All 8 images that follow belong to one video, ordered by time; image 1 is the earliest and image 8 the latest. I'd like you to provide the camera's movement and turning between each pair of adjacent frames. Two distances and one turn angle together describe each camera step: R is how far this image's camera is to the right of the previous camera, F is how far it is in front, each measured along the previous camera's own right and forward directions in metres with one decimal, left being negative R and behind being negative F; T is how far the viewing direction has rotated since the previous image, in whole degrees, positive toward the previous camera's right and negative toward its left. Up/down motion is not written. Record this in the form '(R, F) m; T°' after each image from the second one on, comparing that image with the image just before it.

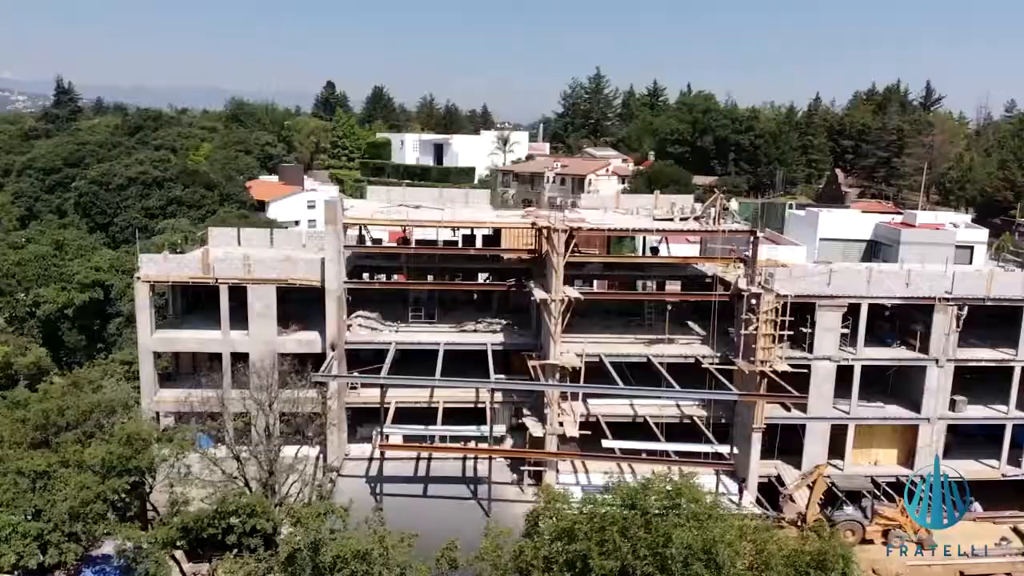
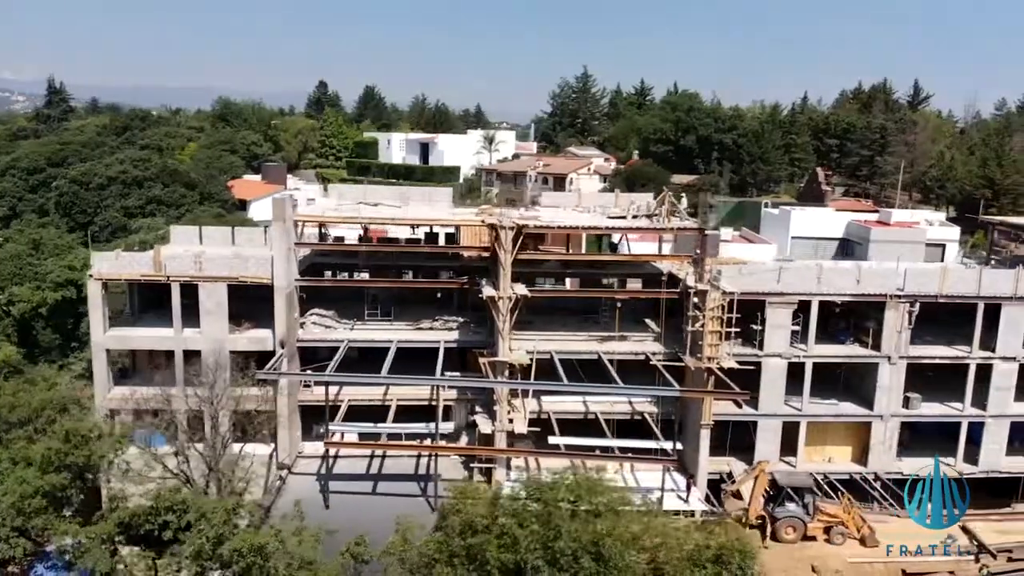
(+2.0, 0.0) m; 0°
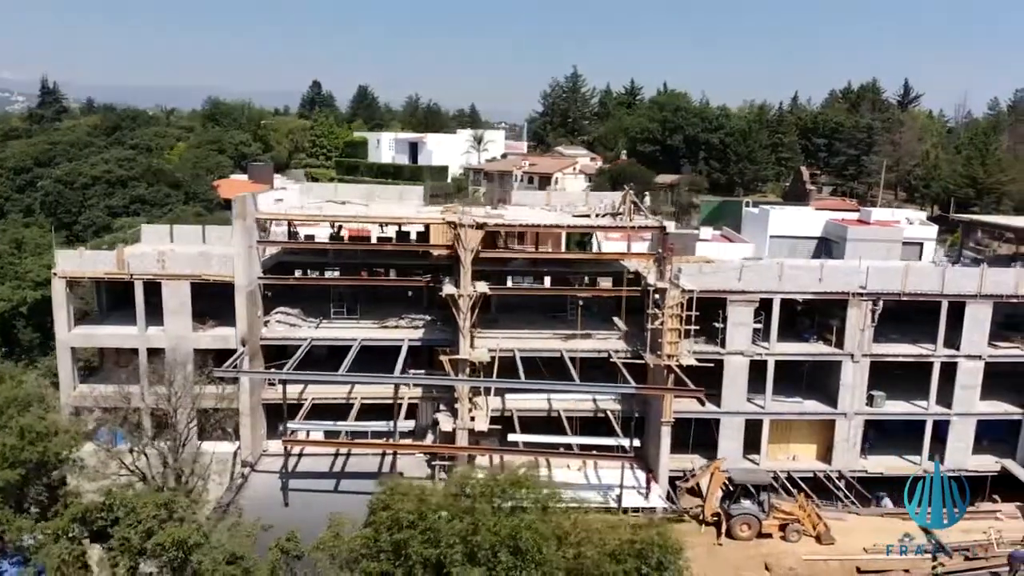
(+1.5, 0.0) m; 0°
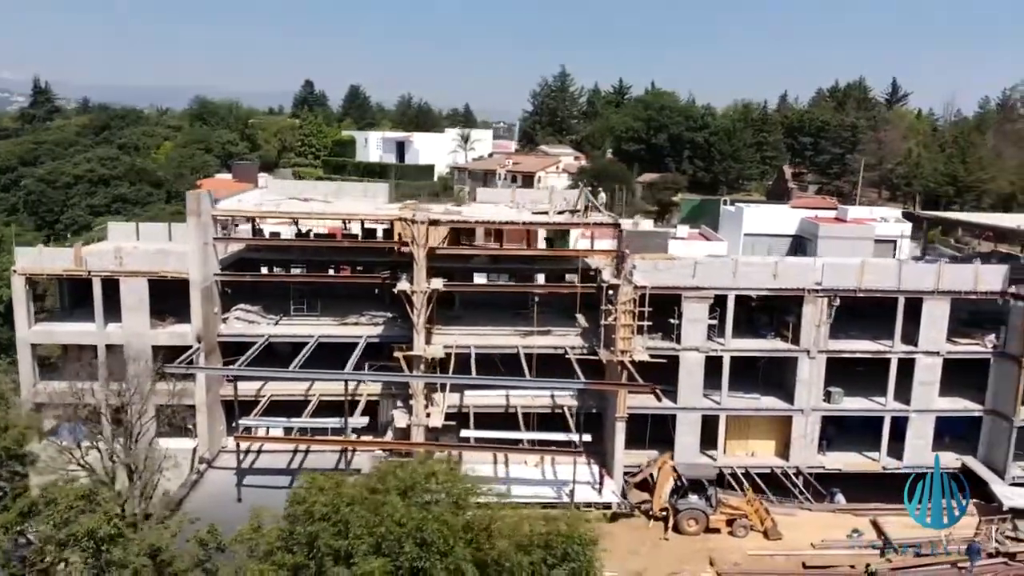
(+1.8, -0.1) m; 0°
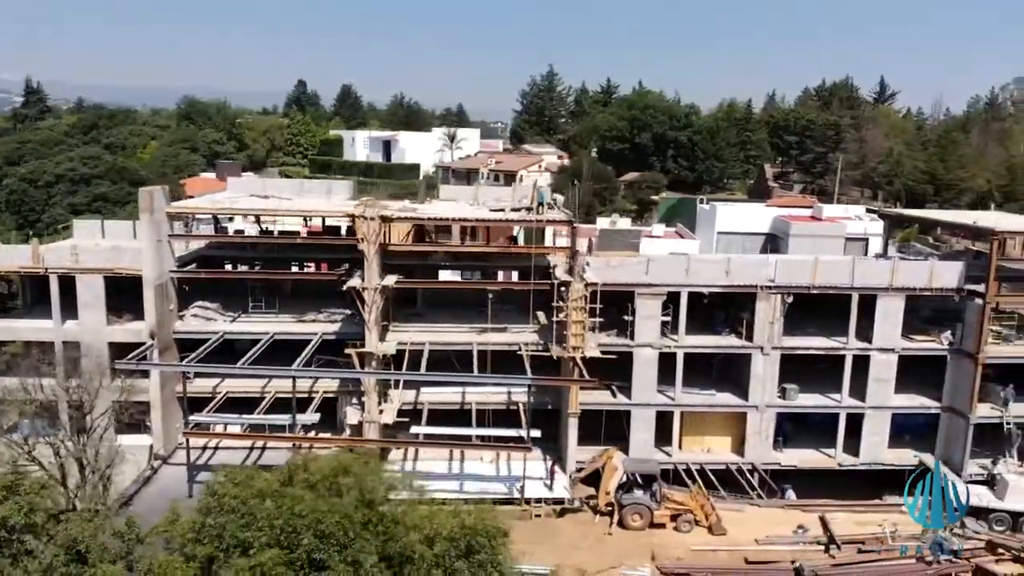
(+1.9, -0.1) m; 0°
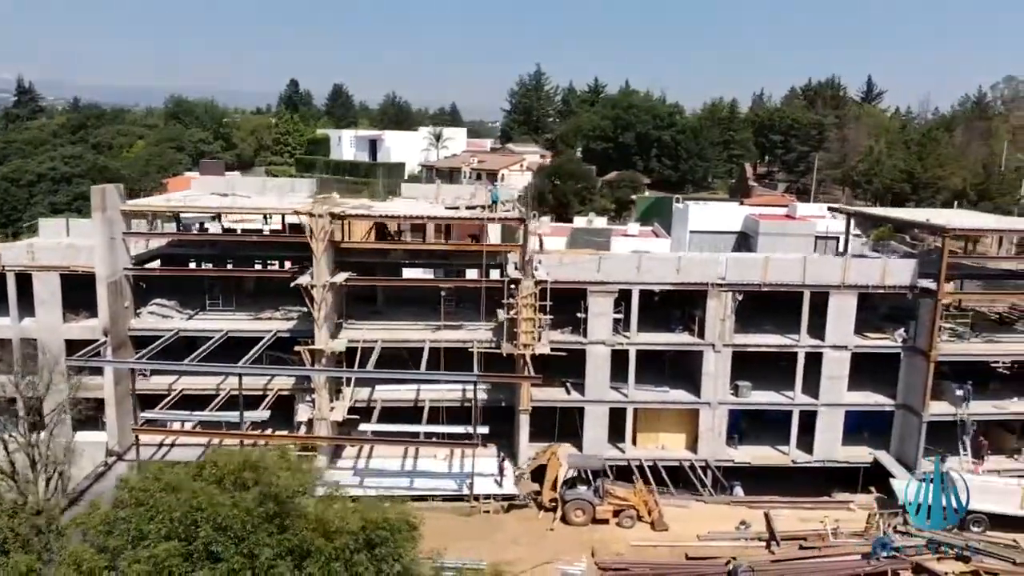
(+2.0, -0.2) m; 0°
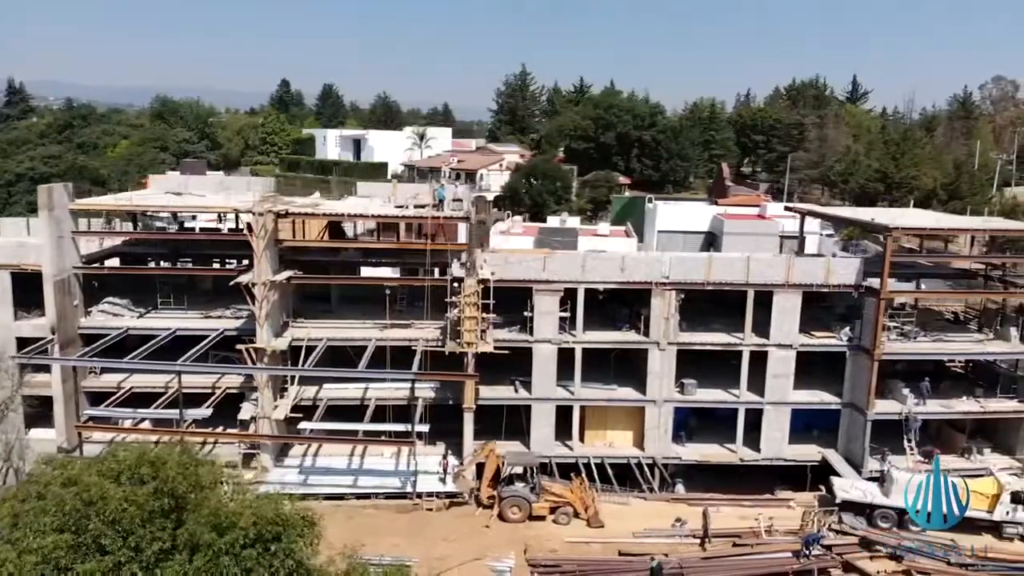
(+2.3, -0.2) m; 0°
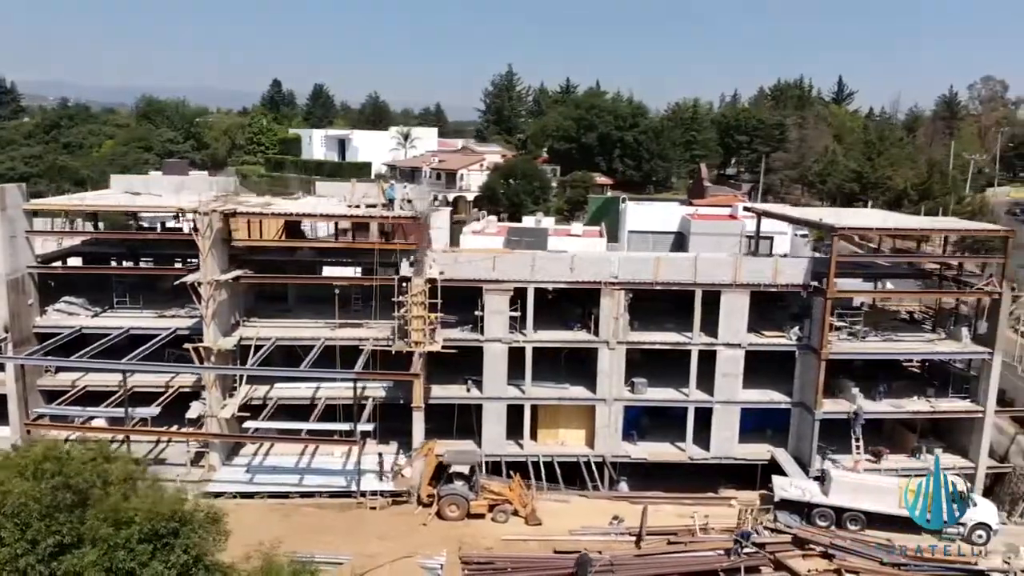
(+2.1, -0.3) m; 0°
